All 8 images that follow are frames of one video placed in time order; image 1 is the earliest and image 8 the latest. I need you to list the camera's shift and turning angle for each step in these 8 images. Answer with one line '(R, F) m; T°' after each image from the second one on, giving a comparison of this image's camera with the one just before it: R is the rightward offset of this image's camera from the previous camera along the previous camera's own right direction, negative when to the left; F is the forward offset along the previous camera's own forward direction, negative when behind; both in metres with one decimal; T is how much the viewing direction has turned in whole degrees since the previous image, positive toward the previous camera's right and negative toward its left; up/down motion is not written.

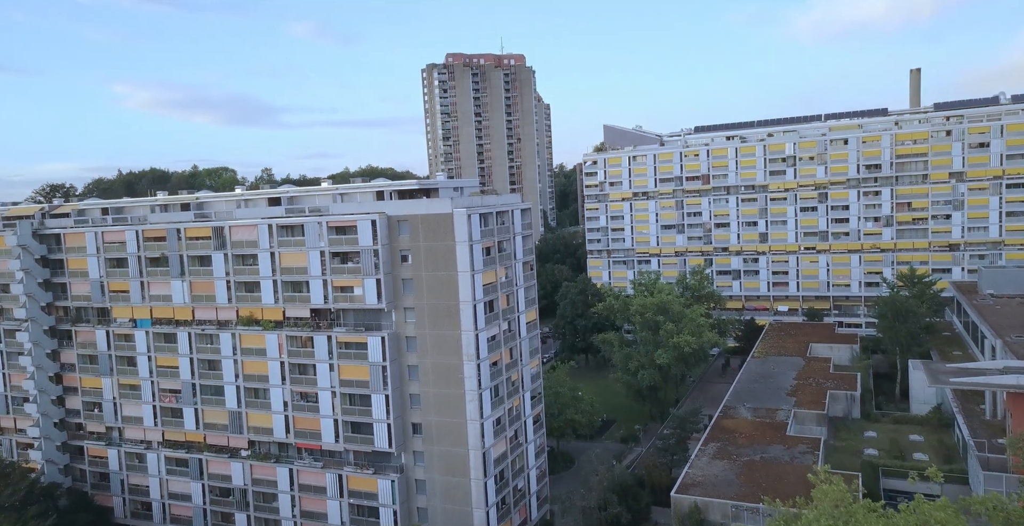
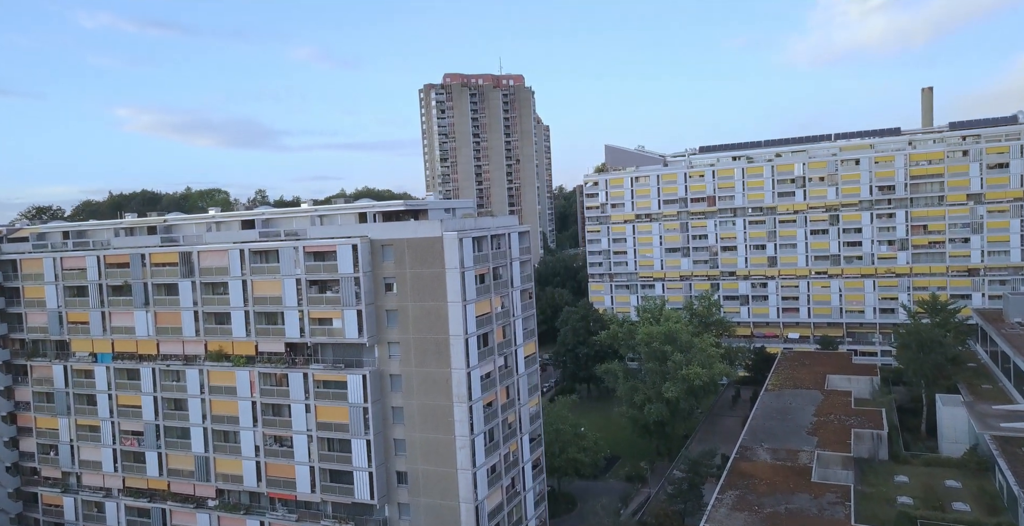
(+0.1, +2.8) m; 0°
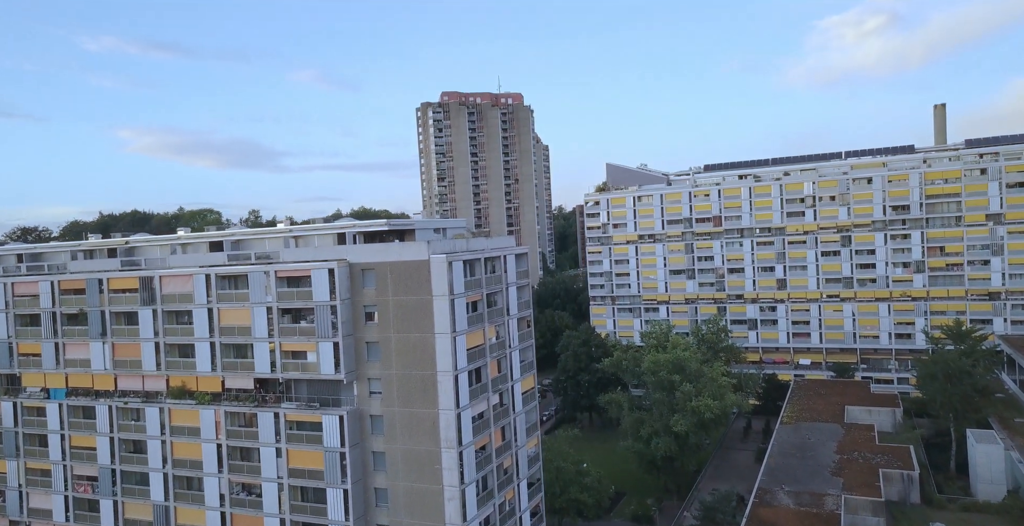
(+0.1, +2.7) m; 0°
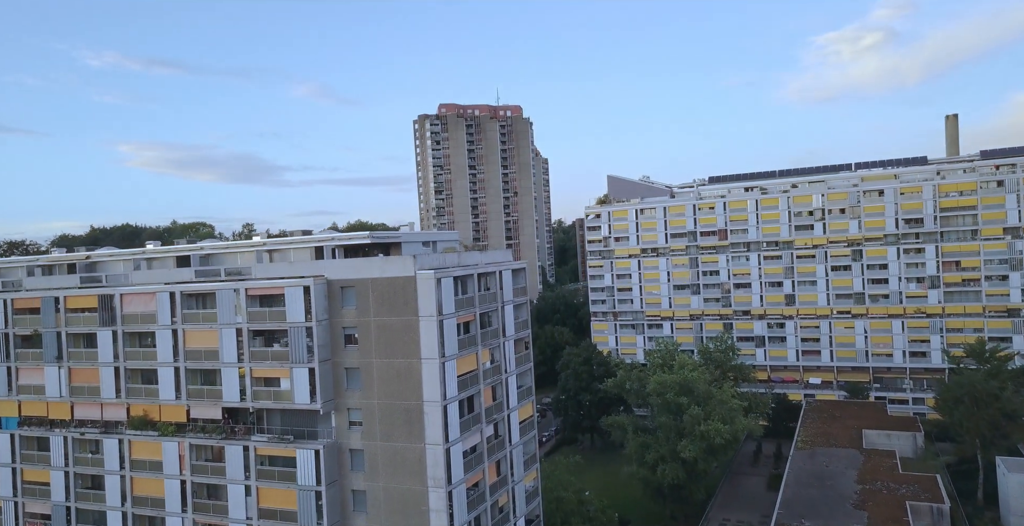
(+0.1, +2.3) m; 0°
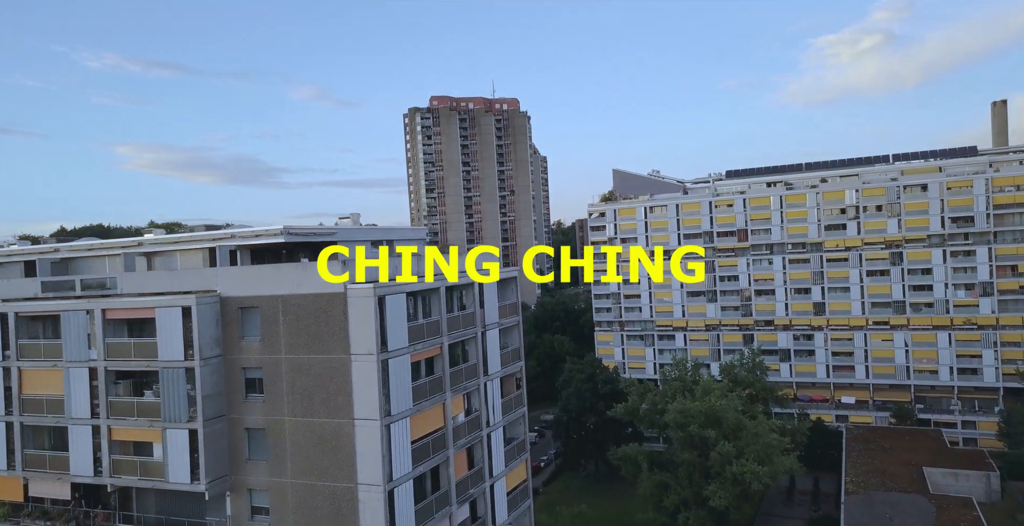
(+0.3, +6.9) m; 0°
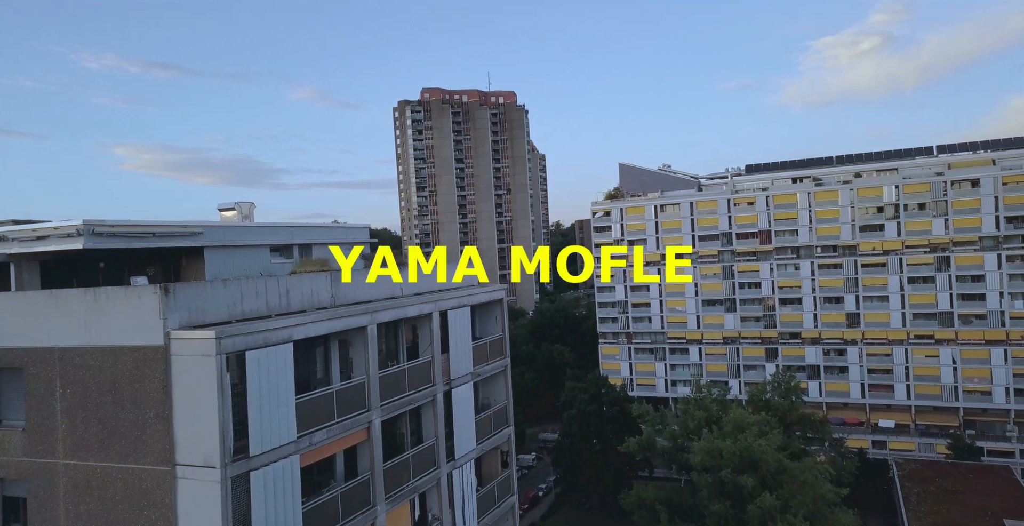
(+0.2, +6.3) m; 0°
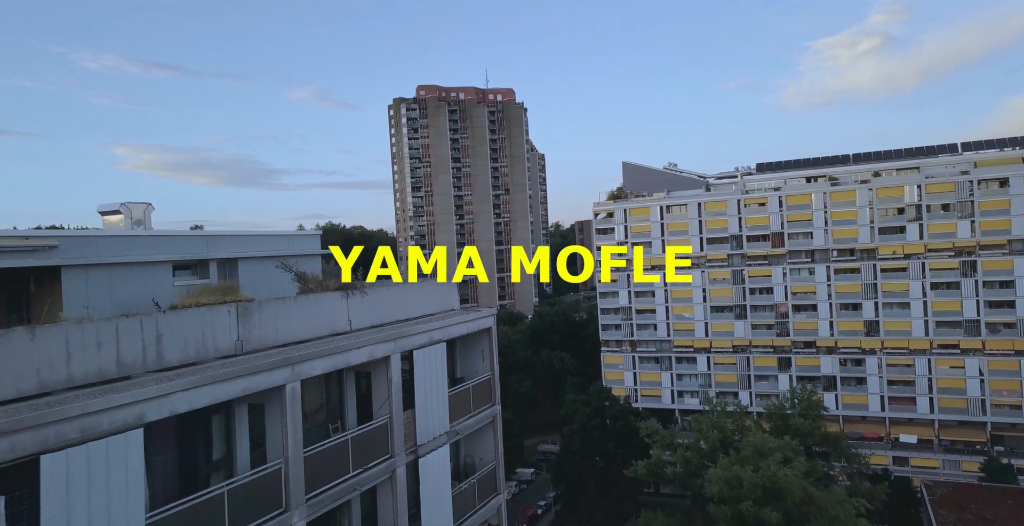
(+0.1, +2.9) m; 0°
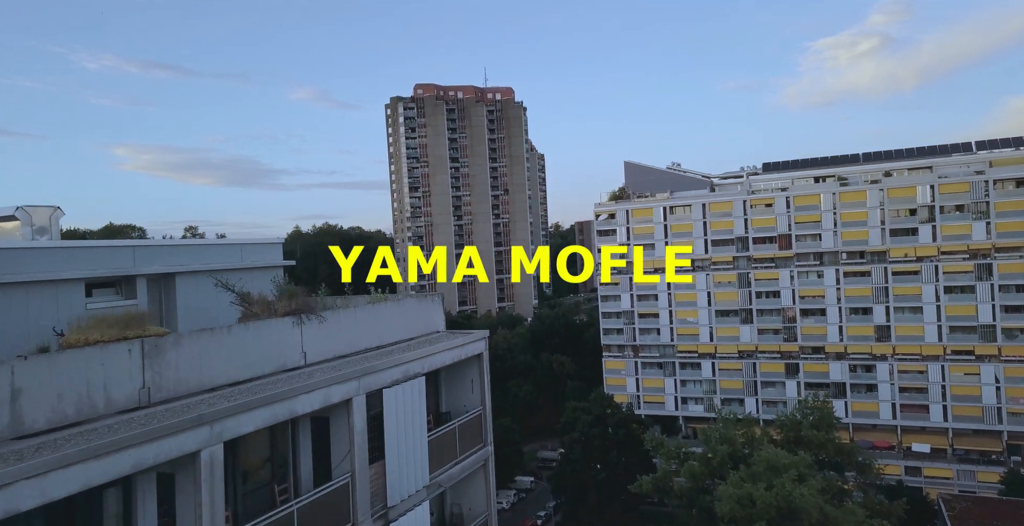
(+0.1, +1.5) m; 0°
